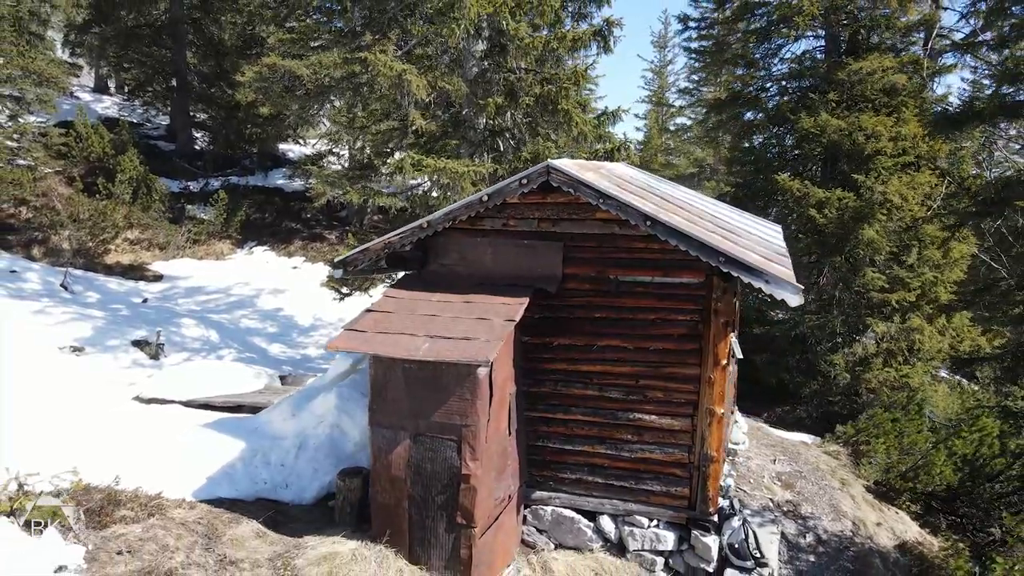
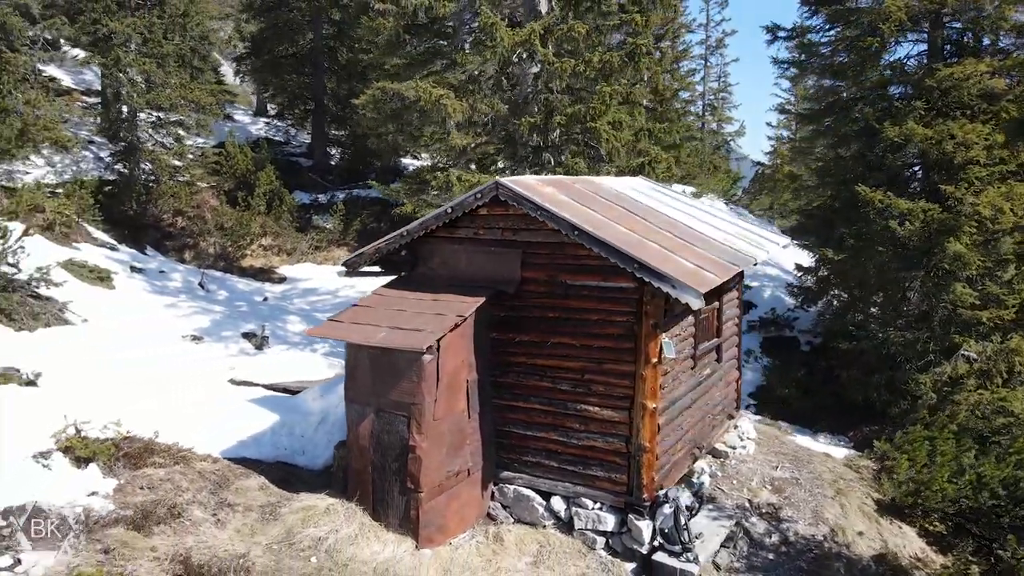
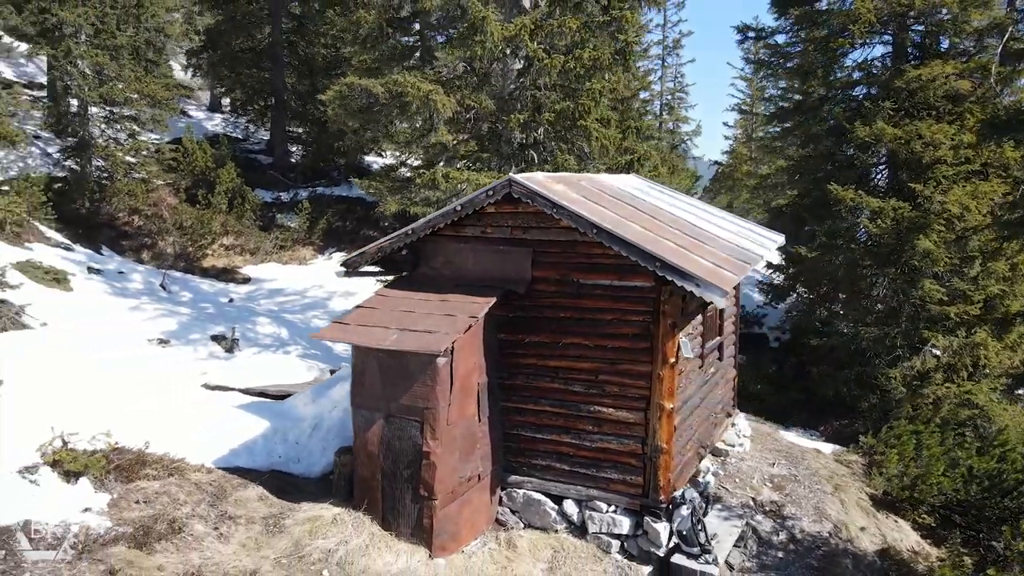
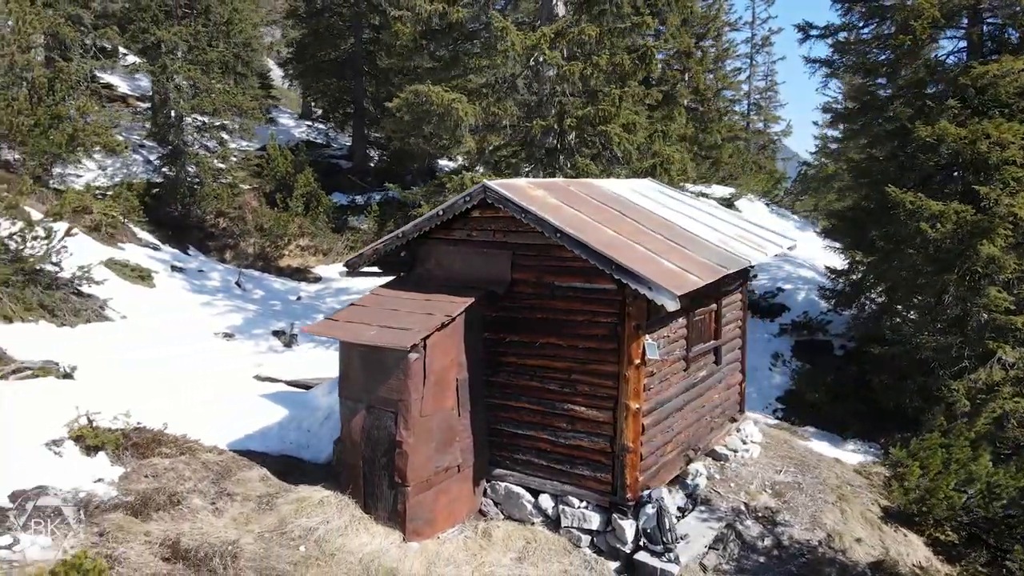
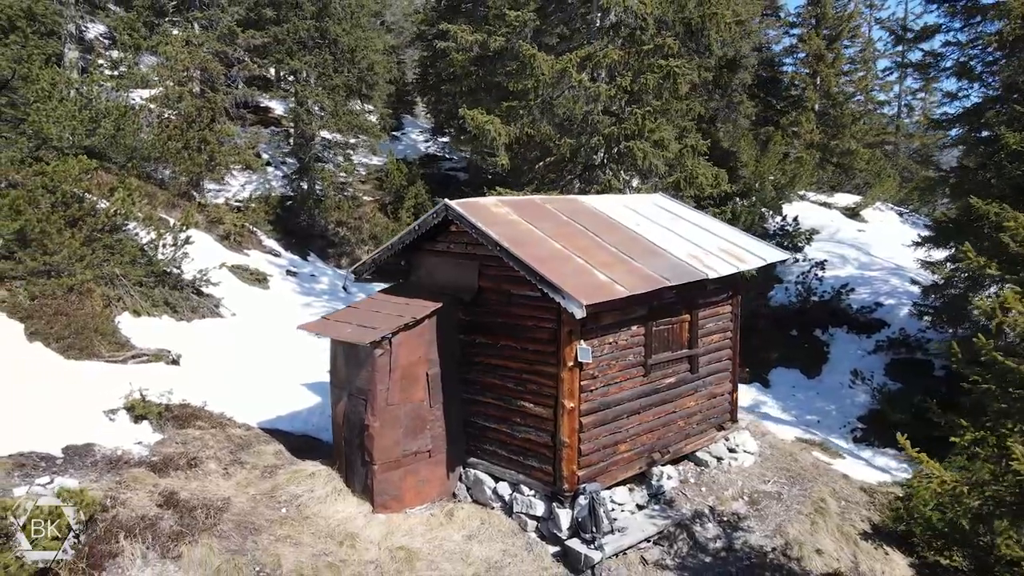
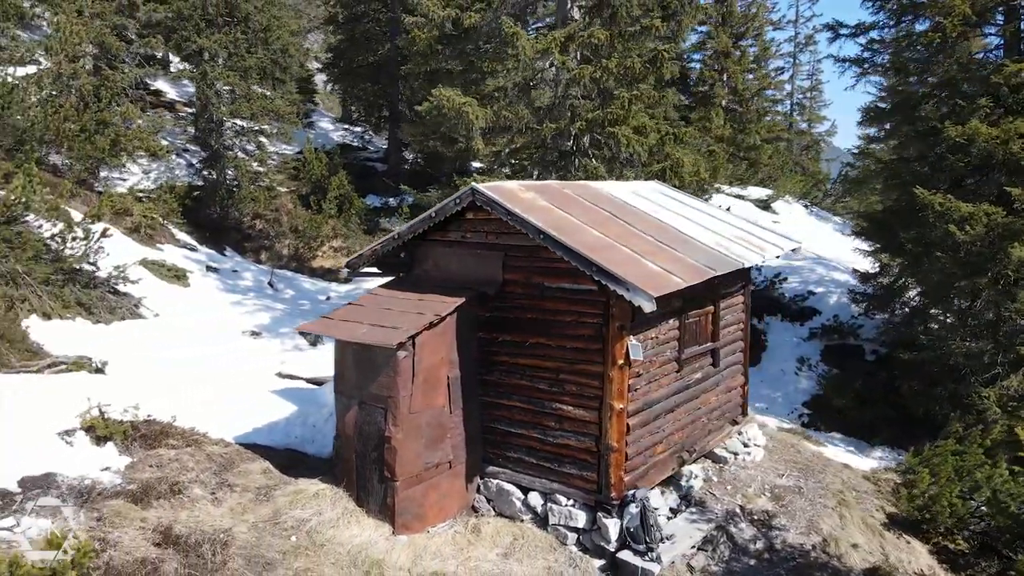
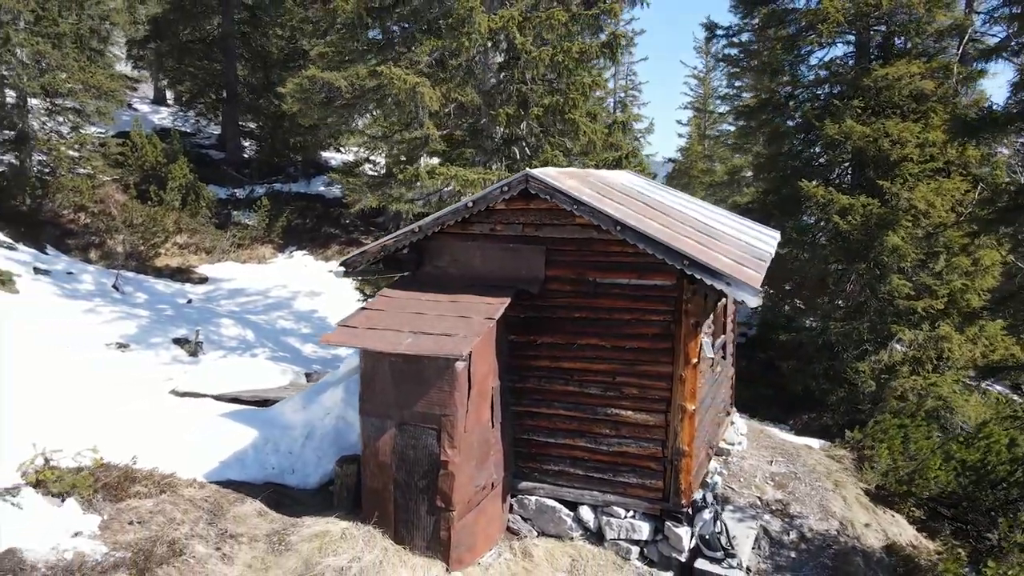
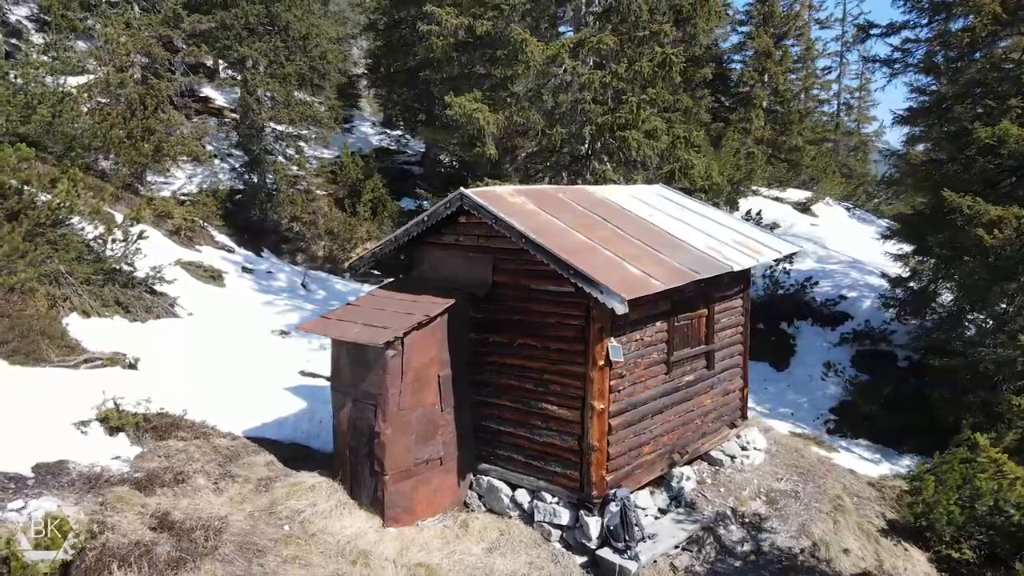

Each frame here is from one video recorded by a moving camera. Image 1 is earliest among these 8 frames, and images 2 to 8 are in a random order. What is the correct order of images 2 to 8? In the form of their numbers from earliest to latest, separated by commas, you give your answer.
7, 3, 2, 4, 6, 8, 5
